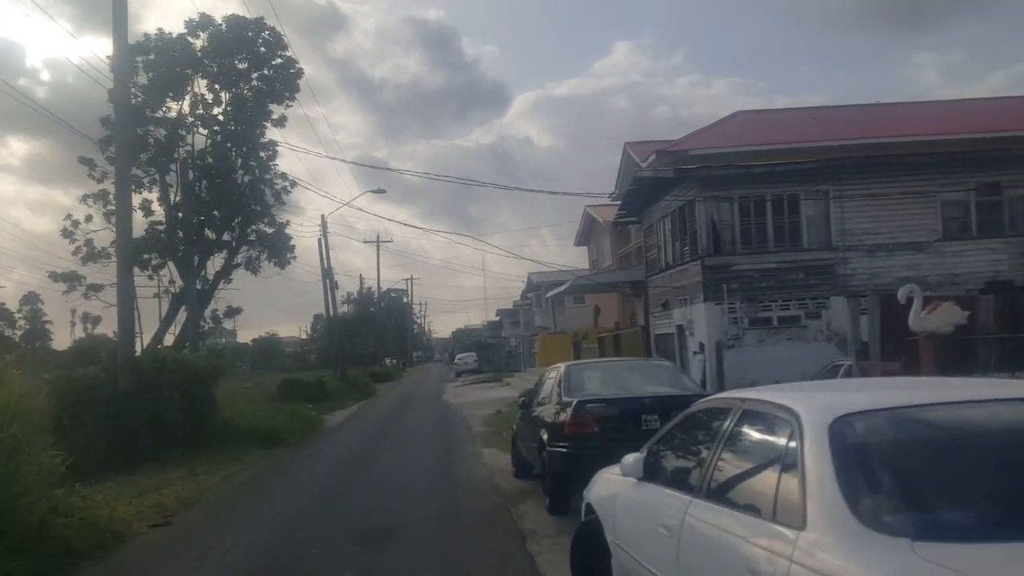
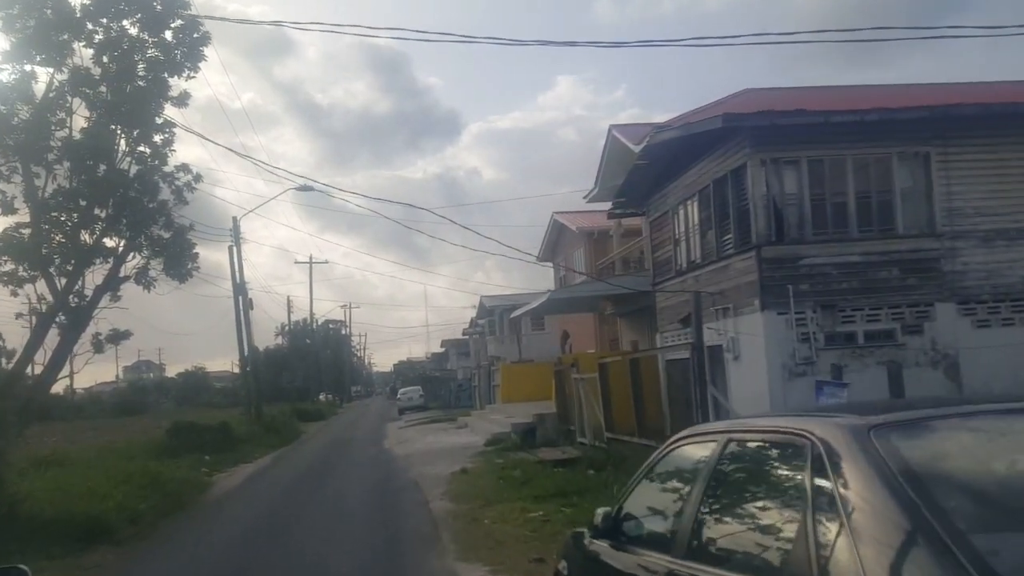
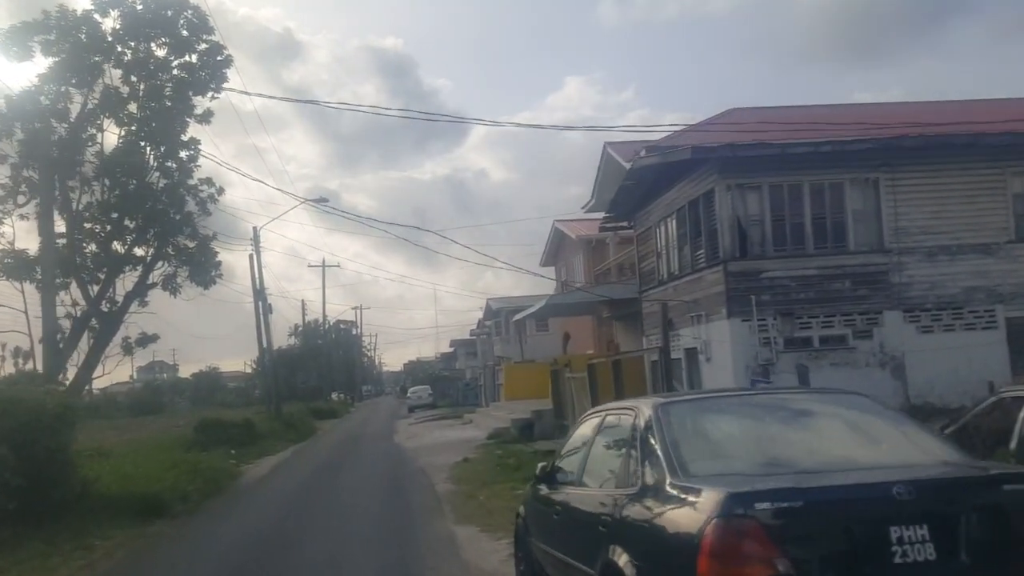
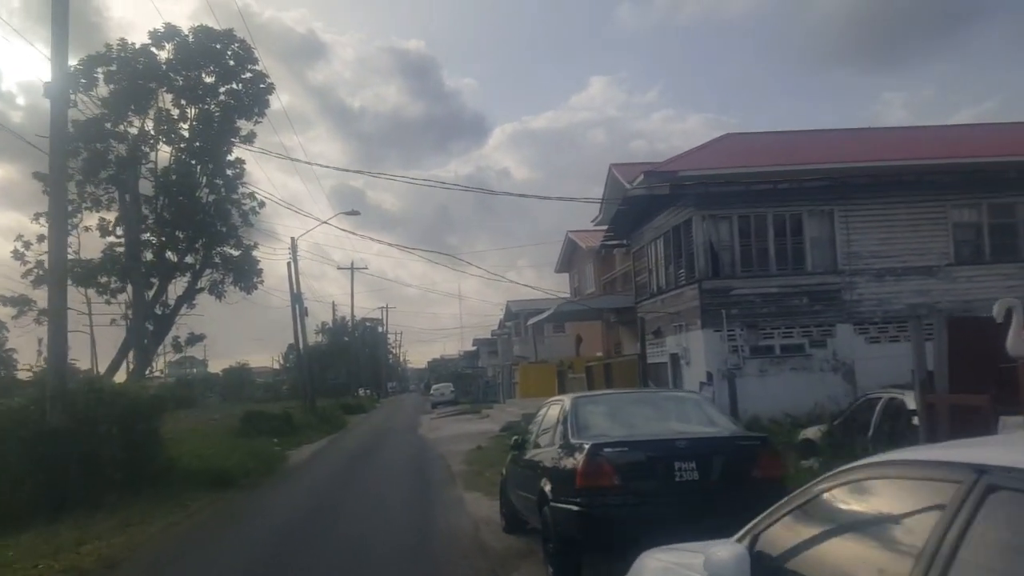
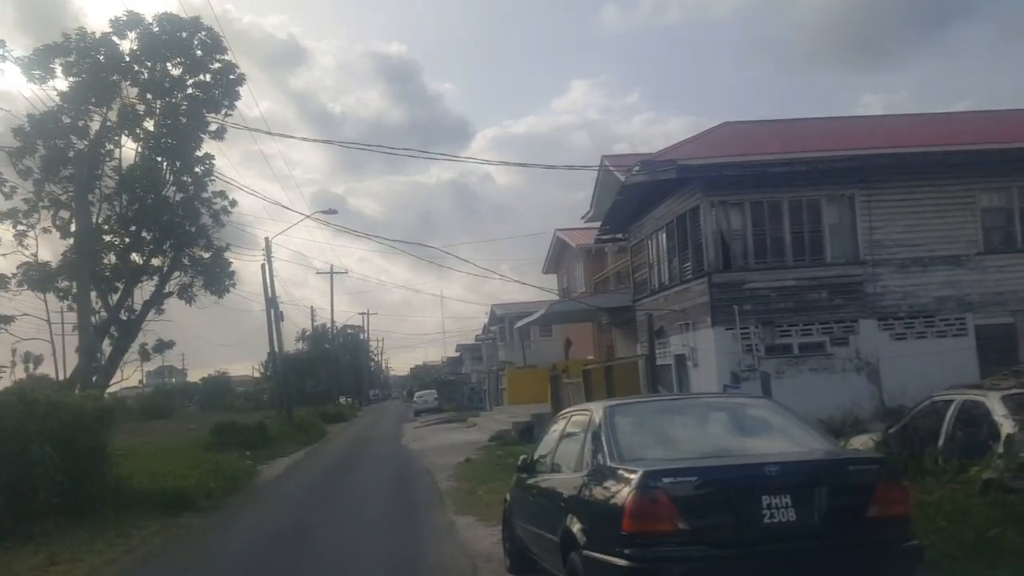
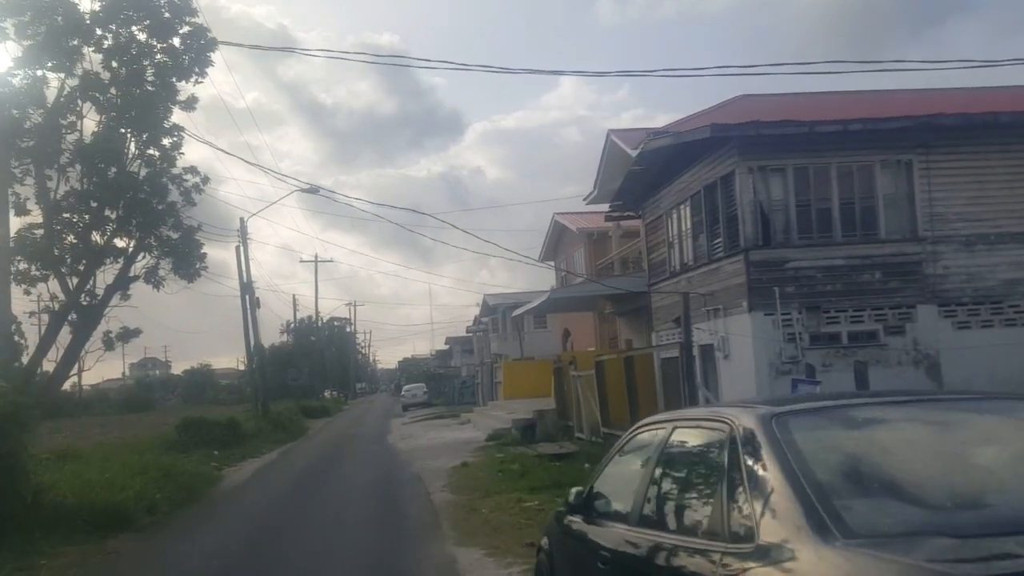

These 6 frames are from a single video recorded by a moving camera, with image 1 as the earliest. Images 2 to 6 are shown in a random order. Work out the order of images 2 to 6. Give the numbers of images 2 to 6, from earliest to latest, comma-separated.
4, 5, 3, 6, 2
